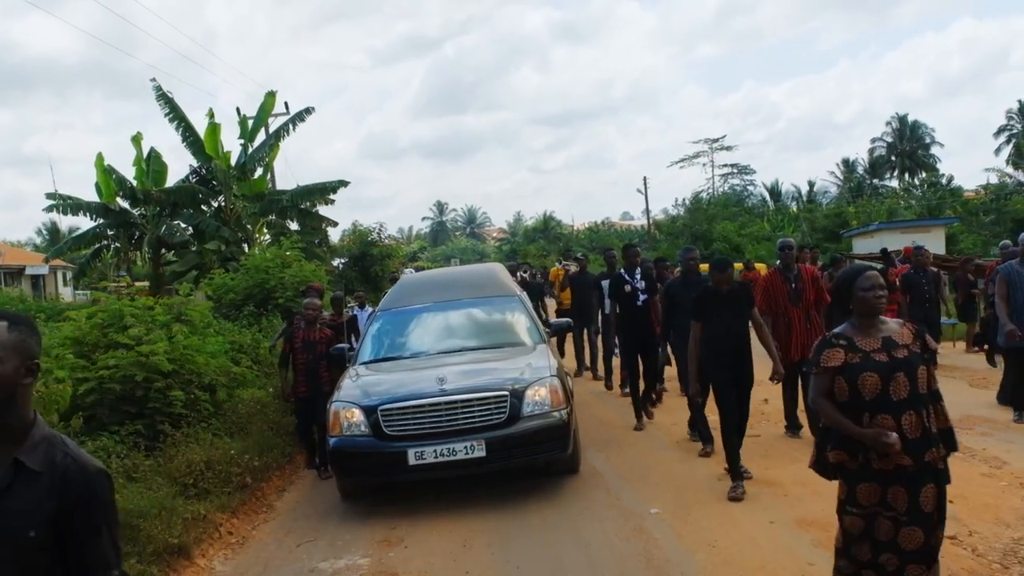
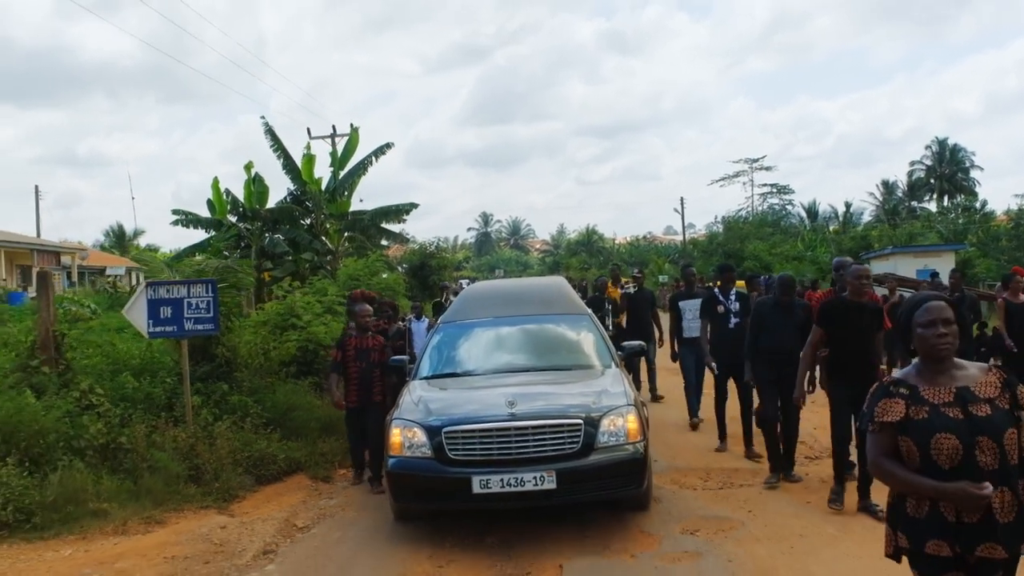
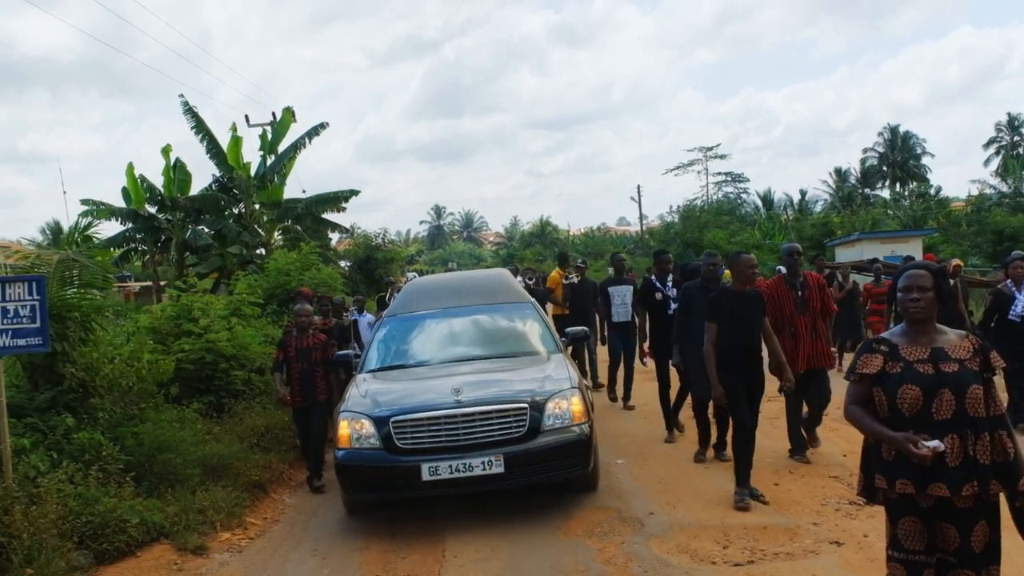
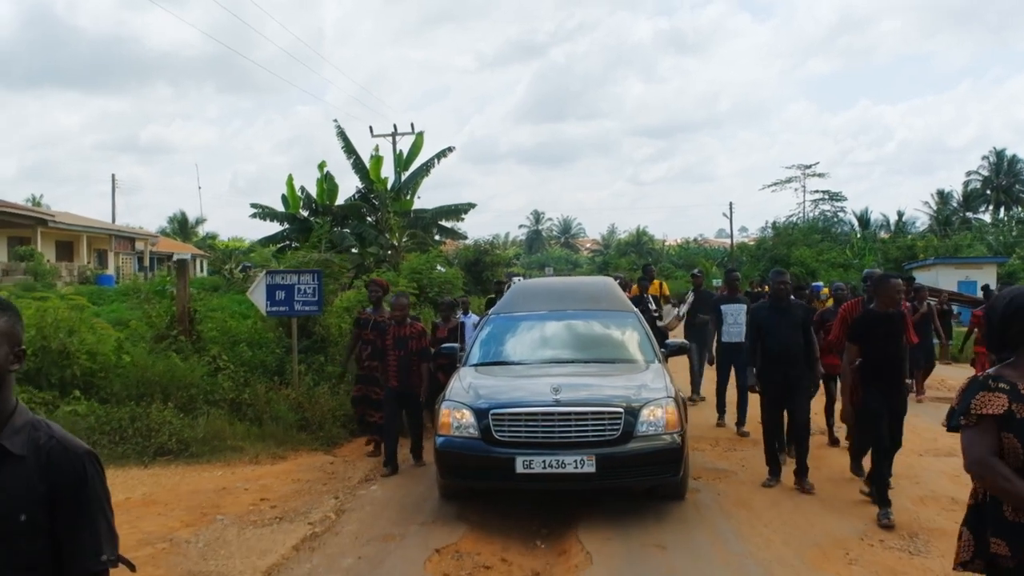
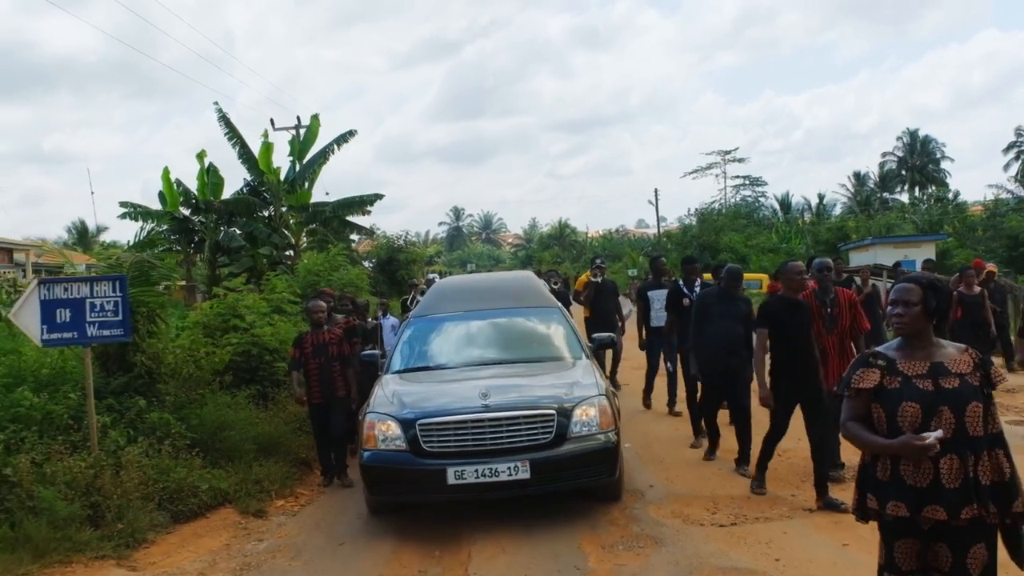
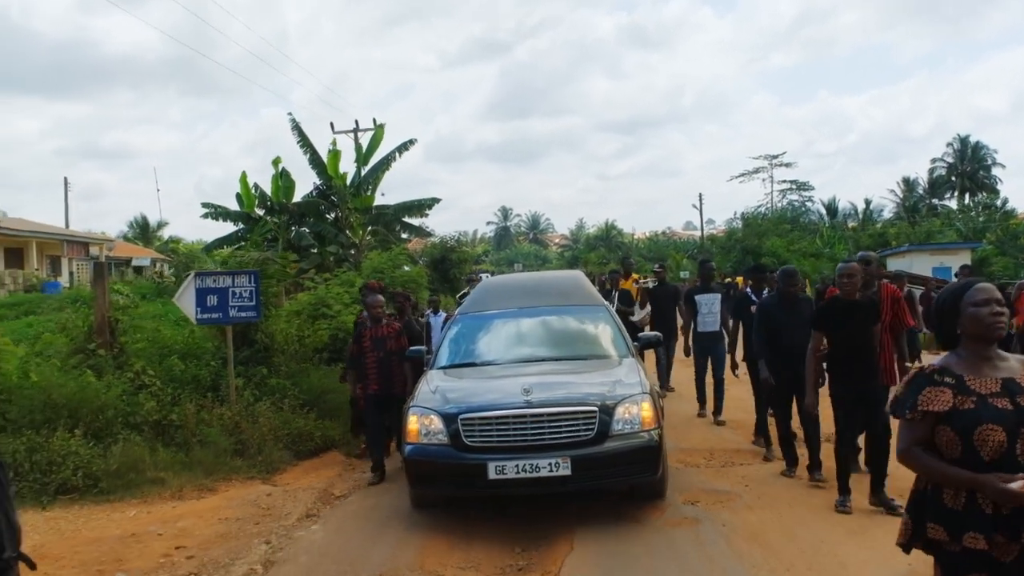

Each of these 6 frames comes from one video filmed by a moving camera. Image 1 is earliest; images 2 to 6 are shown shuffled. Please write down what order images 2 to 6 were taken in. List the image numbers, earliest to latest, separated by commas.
3, 5, 2, 6, 4
